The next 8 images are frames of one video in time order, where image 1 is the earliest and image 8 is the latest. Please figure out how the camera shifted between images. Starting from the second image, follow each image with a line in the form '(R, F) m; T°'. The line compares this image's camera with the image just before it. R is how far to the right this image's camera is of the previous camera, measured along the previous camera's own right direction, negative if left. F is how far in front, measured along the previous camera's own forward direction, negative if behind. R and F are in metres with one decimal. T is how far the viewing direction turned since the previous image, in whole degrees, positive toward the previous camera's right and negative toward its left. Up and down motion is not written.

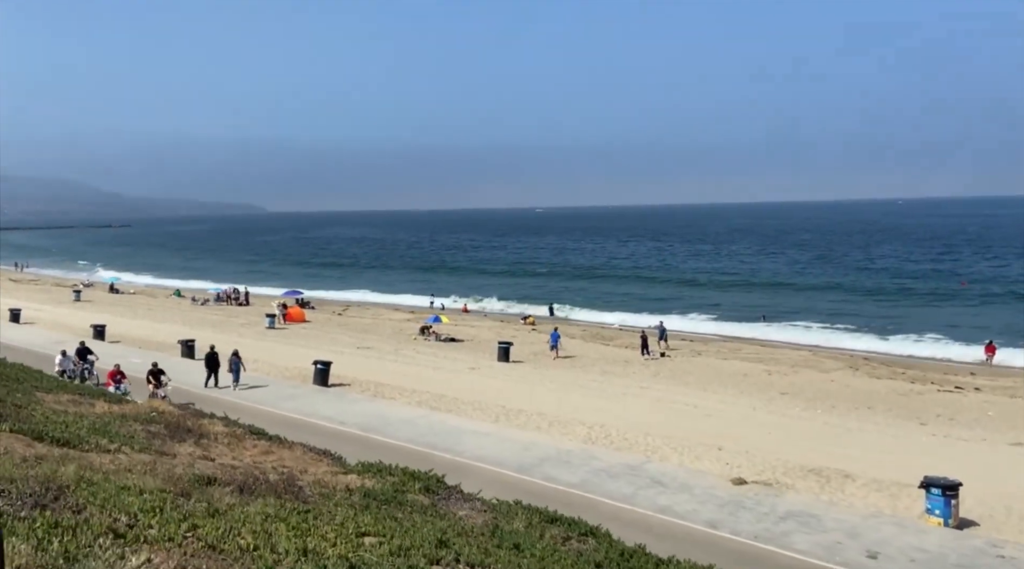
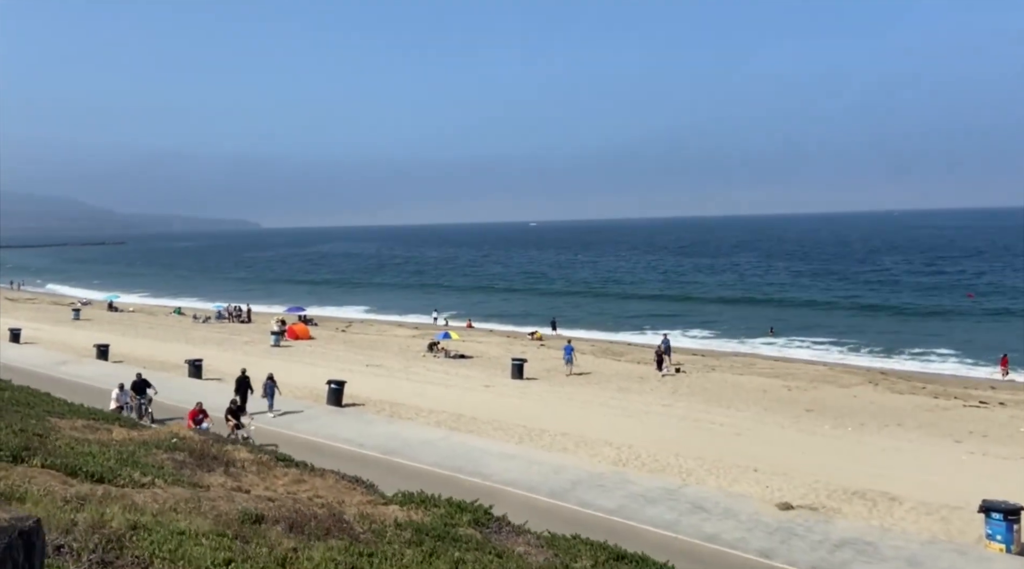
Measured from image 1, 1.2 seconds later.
(-0.5, +0.5) m; 0°
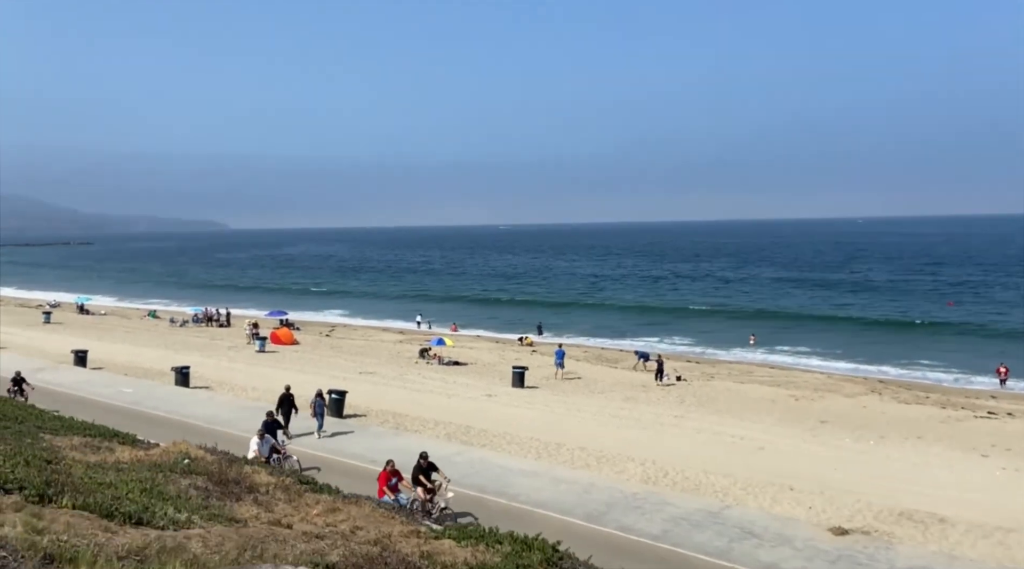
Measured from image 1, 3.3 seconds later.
(-0.8, +0.8) m; +2°
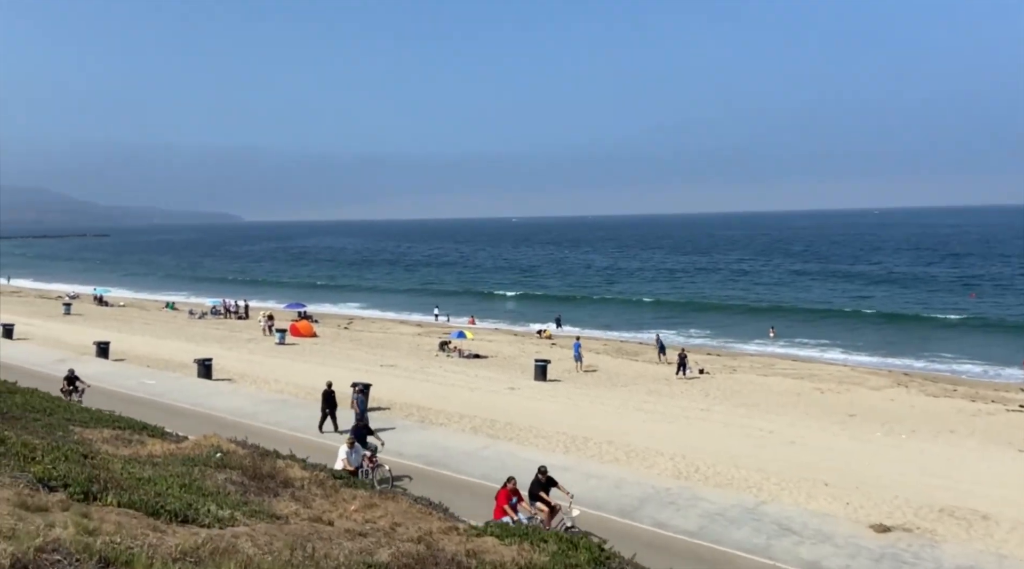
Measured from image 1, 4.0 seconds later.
(-0.3, +0.2) m; -1°
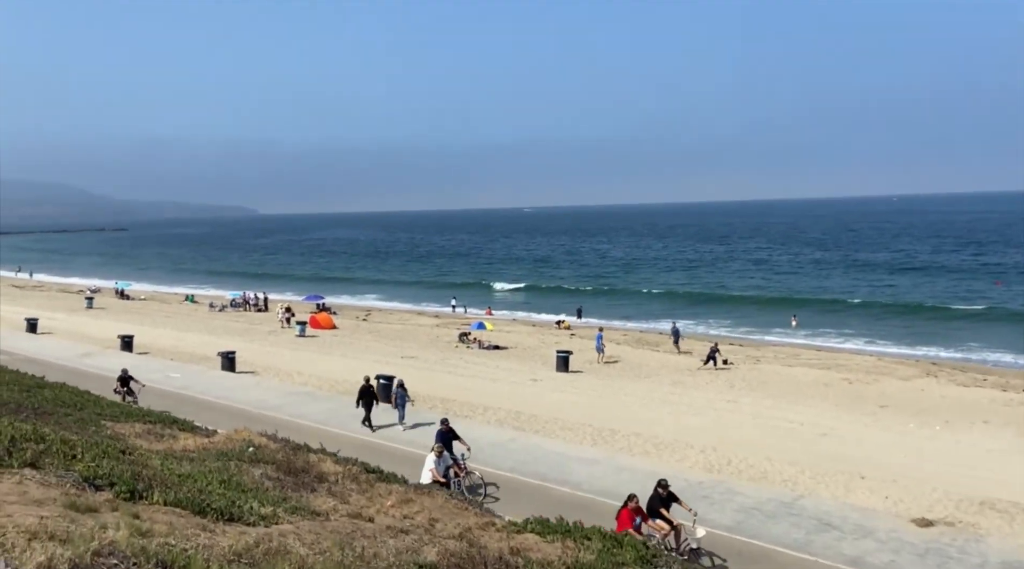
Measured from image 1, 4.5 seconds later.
(-0.2, +0.1) m; -1°
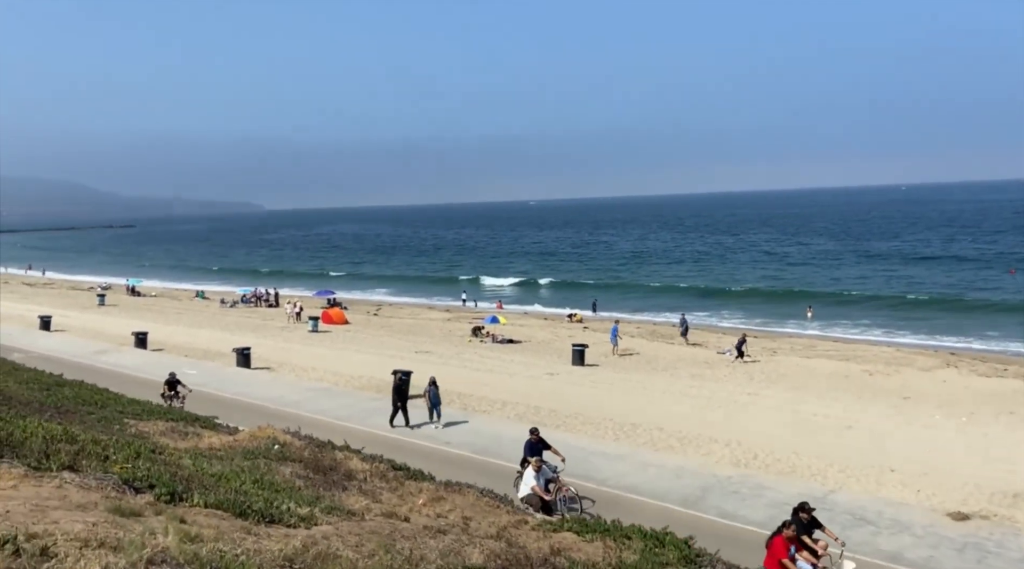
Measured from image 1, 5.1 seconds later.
(-0.2, +0.1) m; 0°
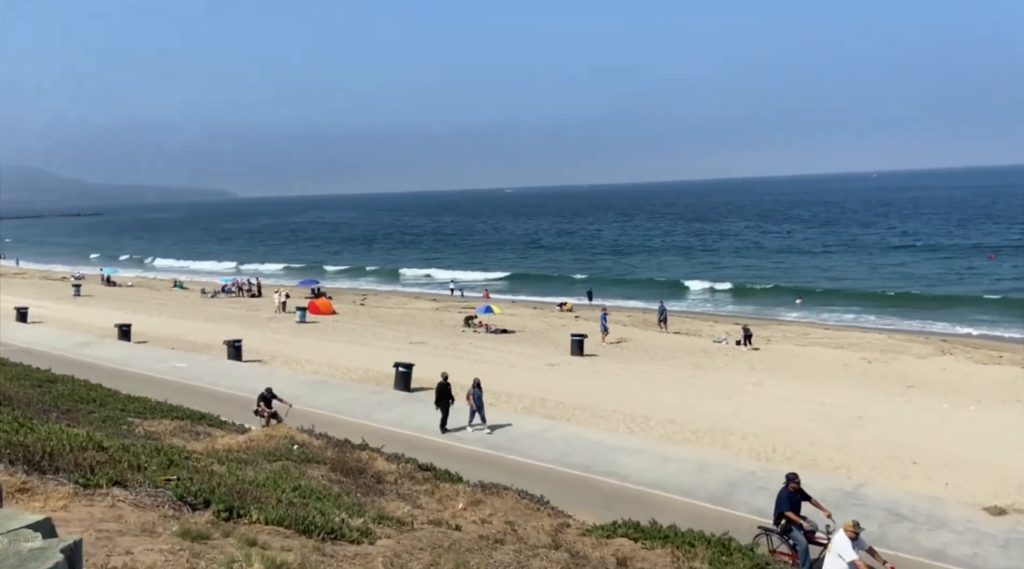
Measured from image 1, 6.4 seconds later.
(-0.6, +0.4) m; +1°
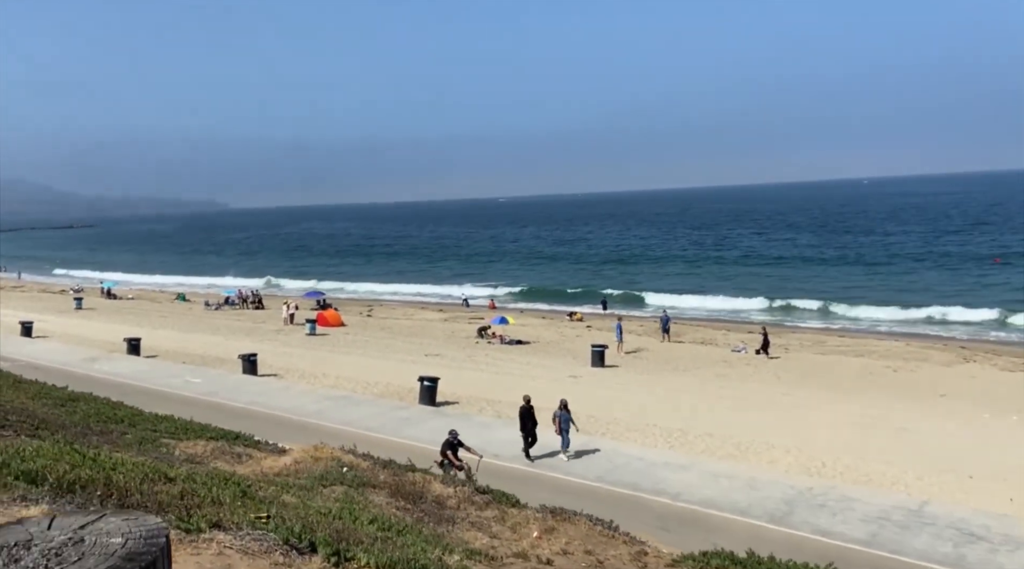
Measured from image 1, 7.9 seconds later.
(-0.7, +0.4) m; 0°
